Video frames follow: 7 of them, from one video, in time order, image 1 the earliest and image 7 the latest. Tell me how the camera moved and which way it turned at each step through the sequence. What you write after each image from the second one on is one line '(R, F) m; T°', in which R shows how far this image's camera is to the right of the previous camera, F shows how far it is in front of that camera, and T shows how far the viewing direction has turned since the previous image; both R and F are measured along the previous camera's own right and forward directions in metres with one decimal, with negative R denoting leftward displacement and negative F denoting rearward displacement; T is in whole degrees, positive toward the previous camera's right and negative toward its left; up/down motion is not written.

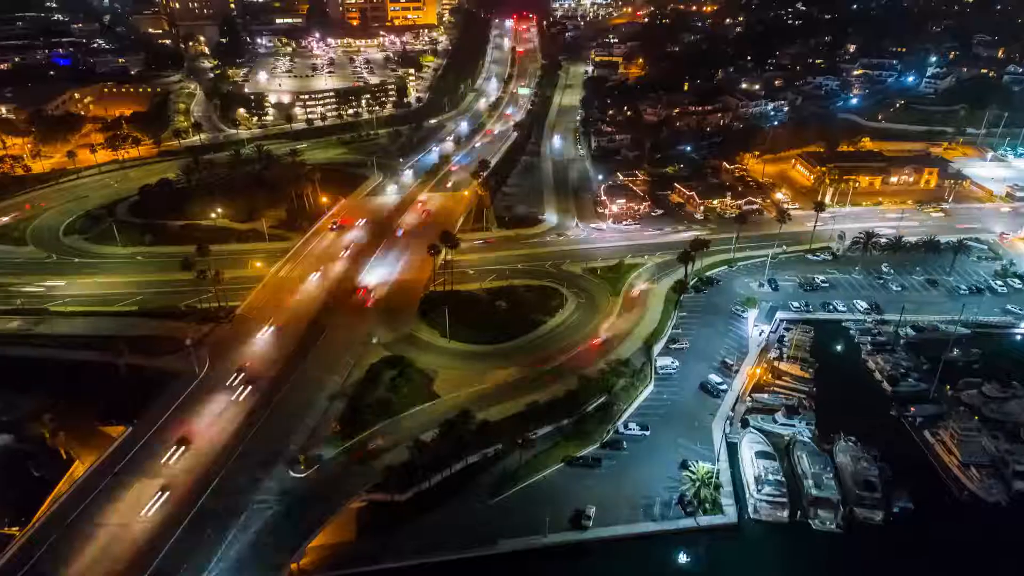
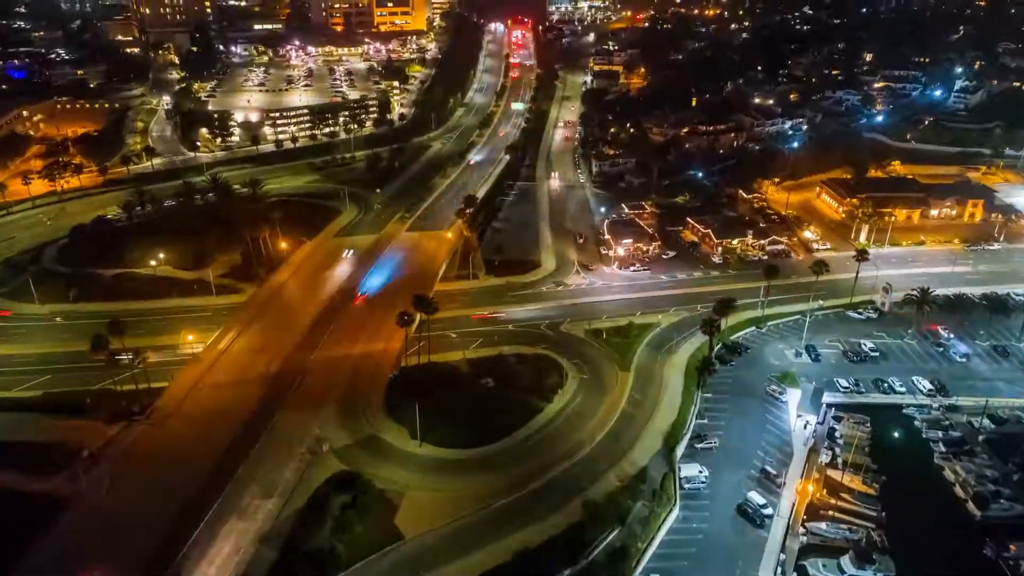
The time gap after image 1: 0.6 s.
(+0.3, +9.6) m; 0°
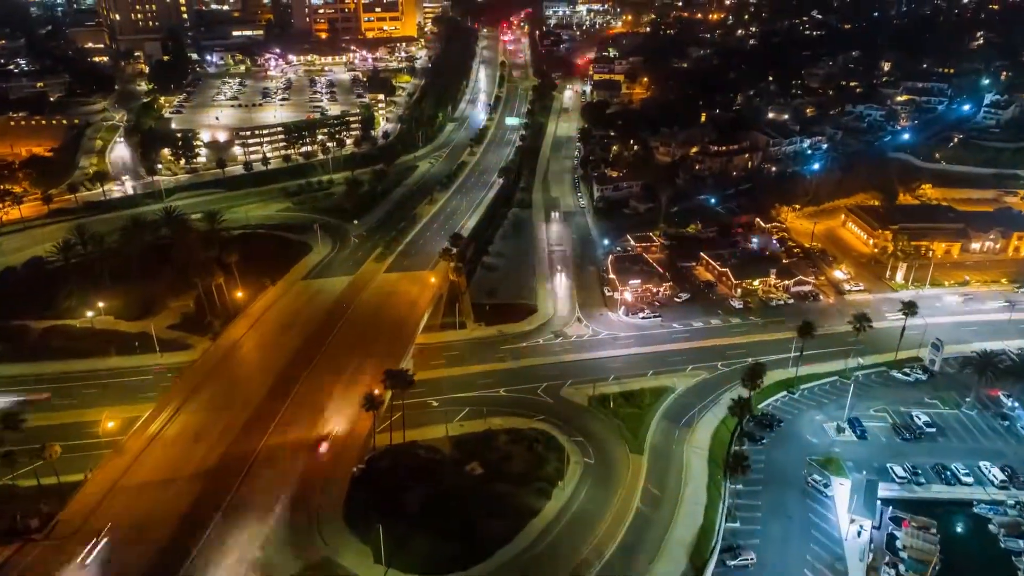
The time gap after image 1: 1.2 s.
(+0.2, +7.6) m; 0°
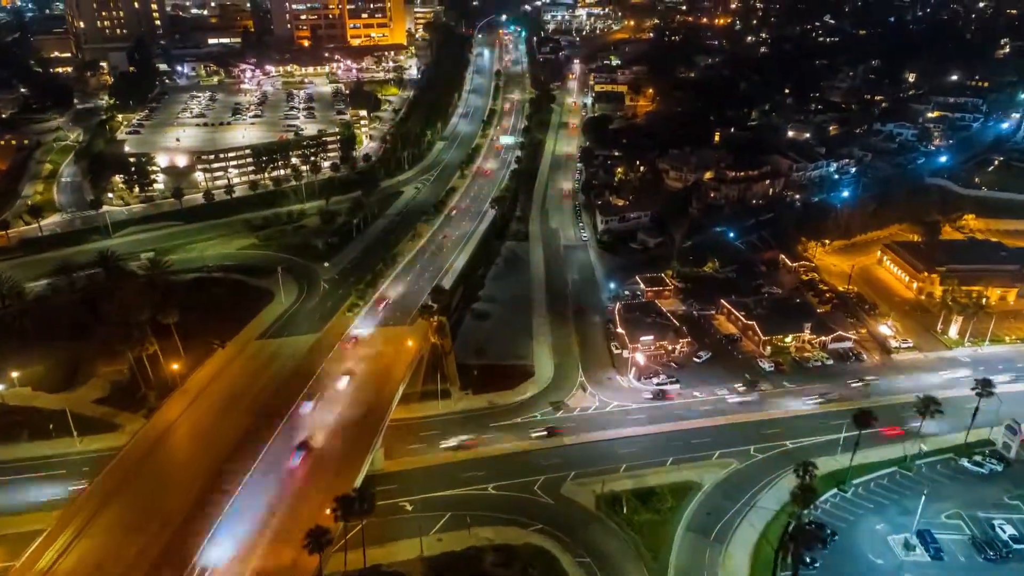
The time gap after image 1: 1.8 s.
(+0.2, +8.2) m; 0°
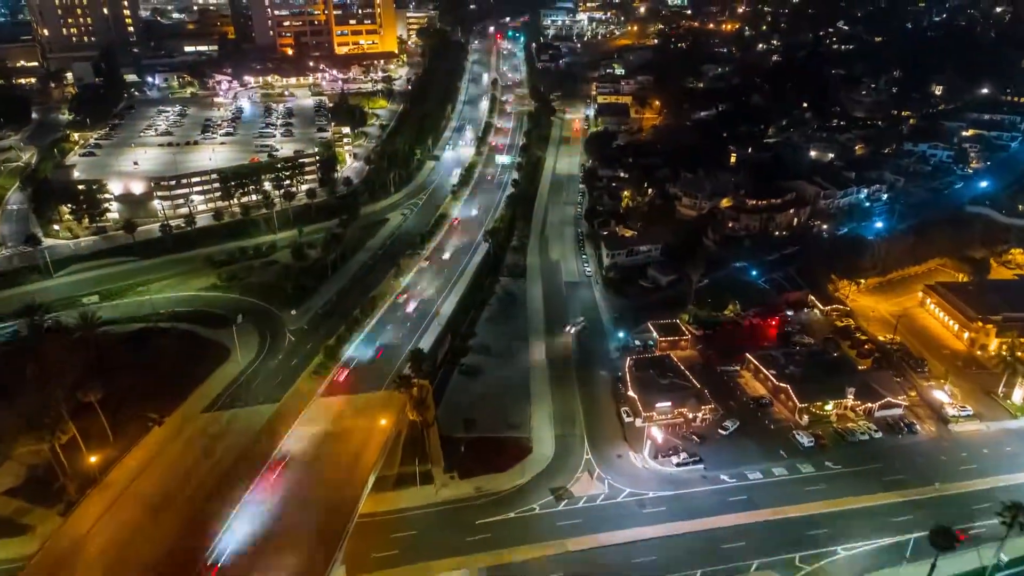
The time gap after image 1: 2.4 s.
(+0.2, +7.3) m; 0°
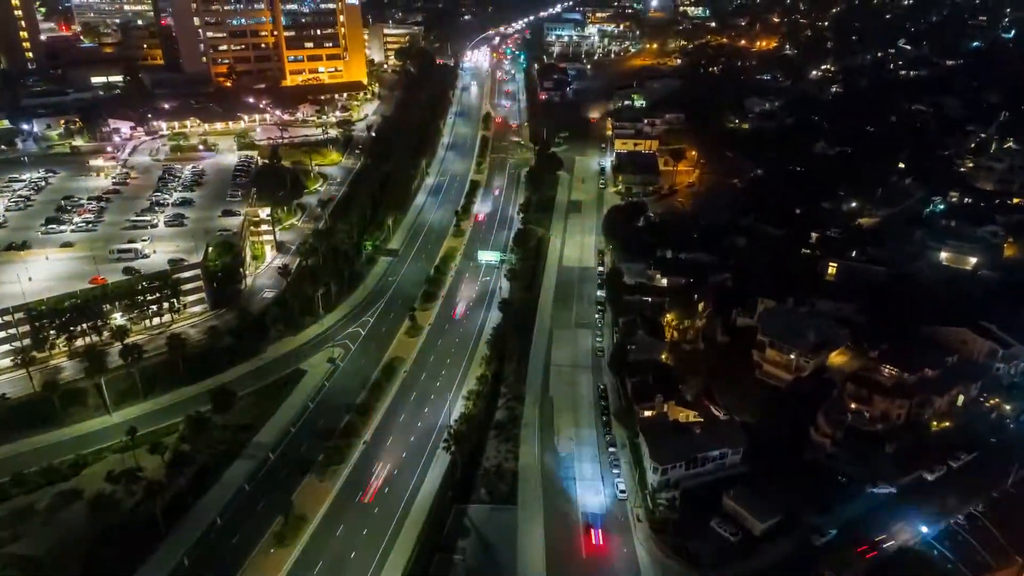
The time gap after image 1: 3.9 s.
(+0.7, +25.7) m; 0°
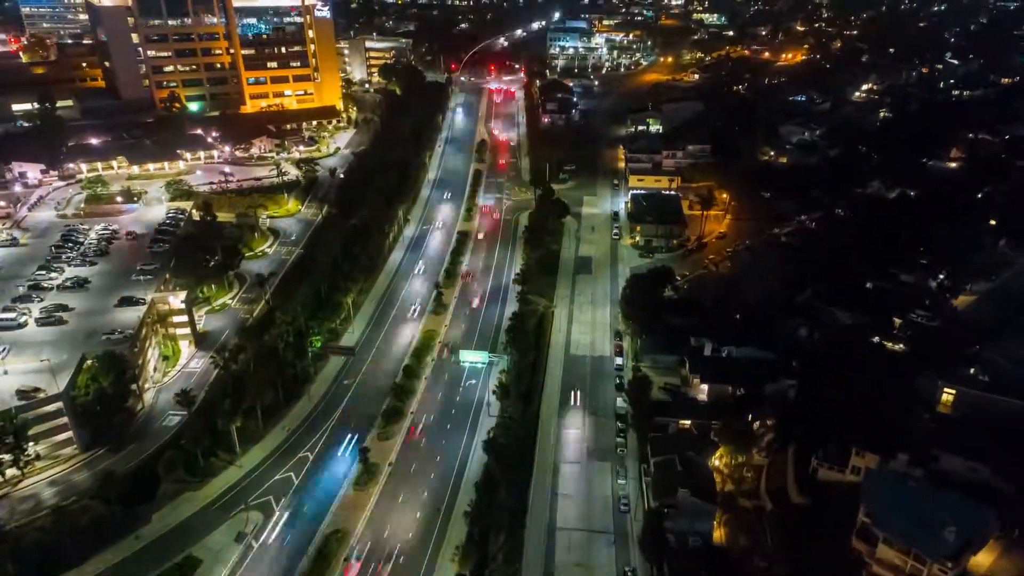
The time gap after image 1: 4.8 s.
(+0.4, +14.4) m; 0°
